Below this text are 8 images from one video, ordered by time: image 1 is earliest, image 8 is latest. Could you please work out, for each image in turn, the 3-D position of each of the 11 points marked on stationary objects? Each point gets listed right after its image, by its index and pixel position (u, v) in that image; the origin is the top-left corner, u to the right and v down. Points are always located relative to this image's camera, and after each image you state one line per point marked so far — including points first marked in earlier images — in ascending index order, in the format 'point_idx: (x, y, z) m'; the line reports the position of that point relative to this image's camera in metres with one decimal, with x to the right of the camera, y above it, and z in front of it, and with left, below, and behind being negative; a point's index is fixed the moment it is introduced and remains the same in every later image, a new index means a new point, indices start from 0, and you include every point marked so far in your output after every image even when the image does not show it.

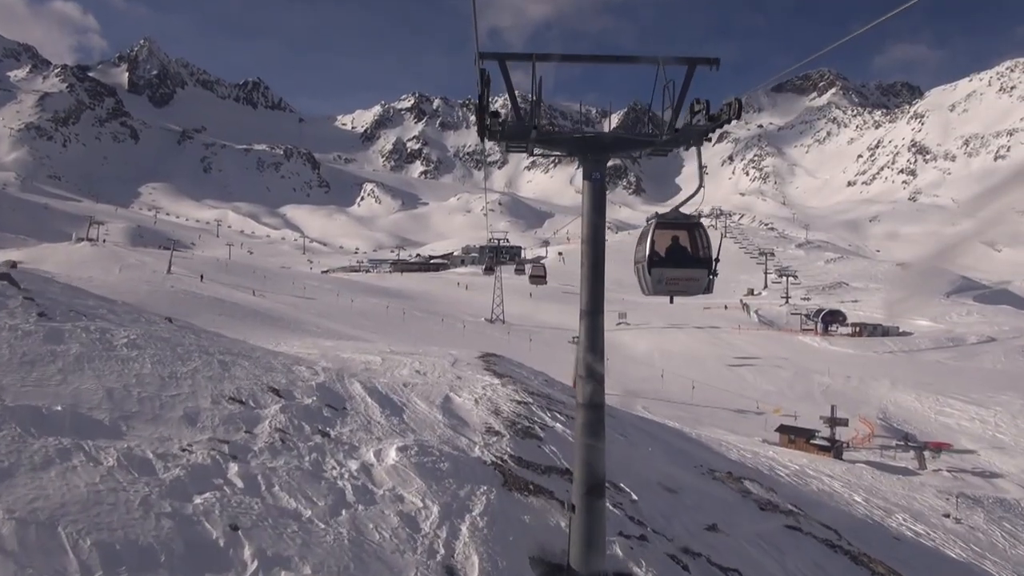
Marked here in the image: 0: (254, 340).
0: (-6.9, -1.5, +18.9) m
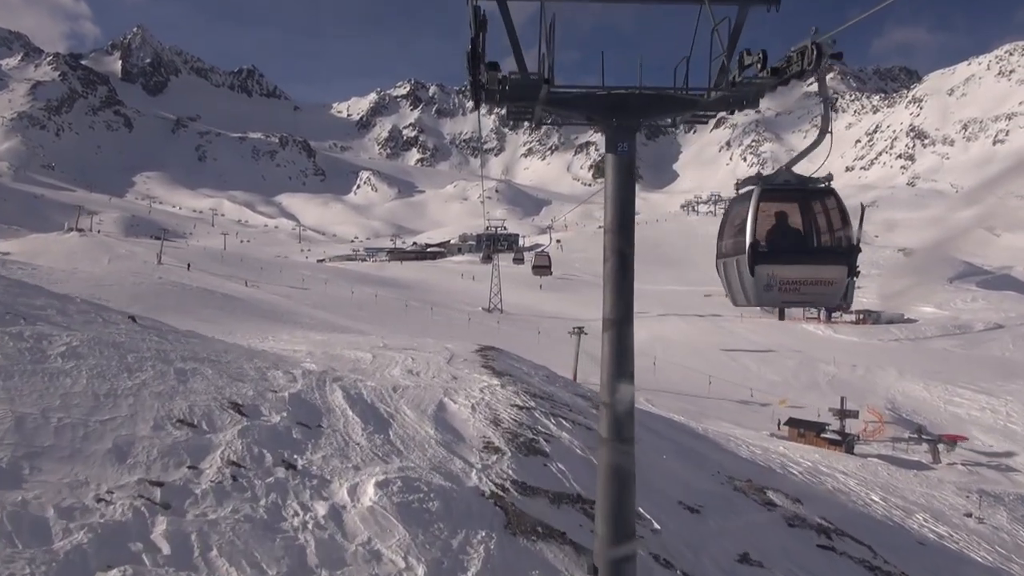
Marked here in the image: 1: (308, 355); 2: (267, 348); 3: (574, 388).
0: (-6.9, -1.3, +18.0) m
1: (-3.4, -1.2, +12.0) m
2: (-5.1, -1.2, +14.2) m
3: (+1.4, -2.3, +15.8) m
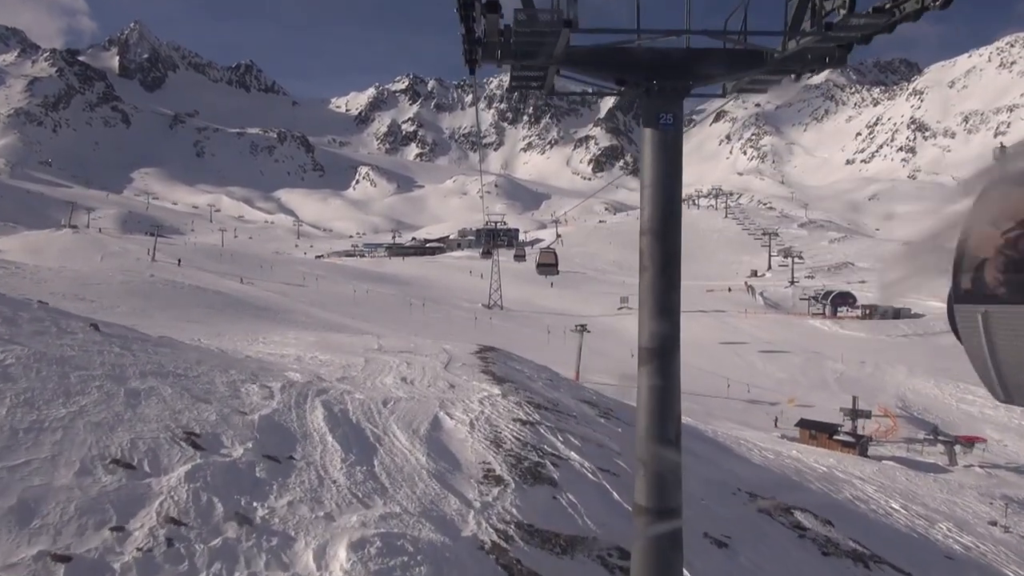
0: (-6.9, -1.3, +17.1) m
1: (-3.4, -1.3, +11.1) m
2: (-5.1, -1.2, +13.4) m
3: (+1.4, -2.2, +14.9) m
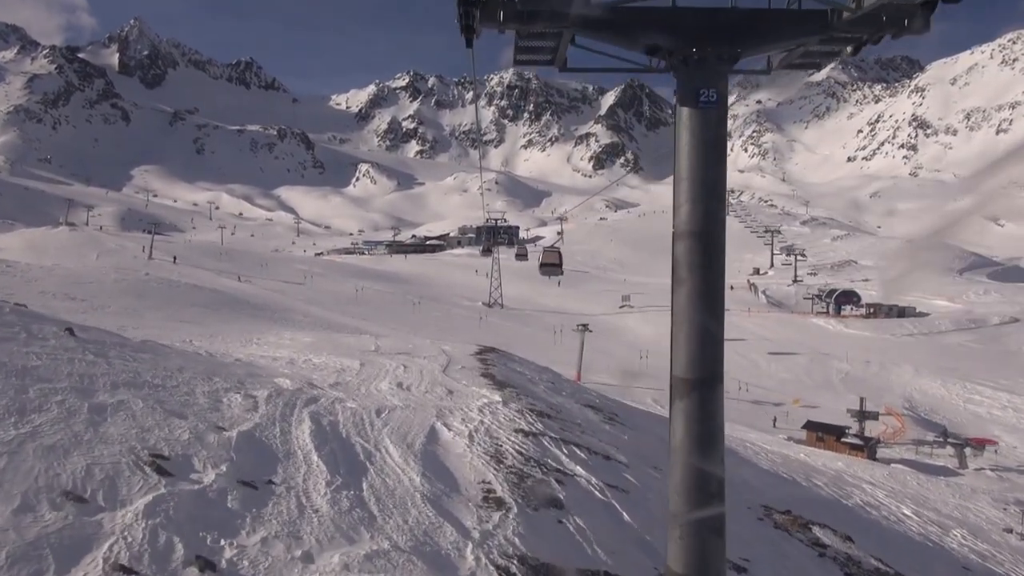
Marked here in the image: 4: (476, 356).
0: (-6.9, -1.2, +16.6) m
1: (-3.4, -1.3, +10.6) m
2: (-5.0, -1.2, +12.9) m
3: (+1.4, -2.2, +14.5) m
4: (-0.8, -1.6, +16.5) m
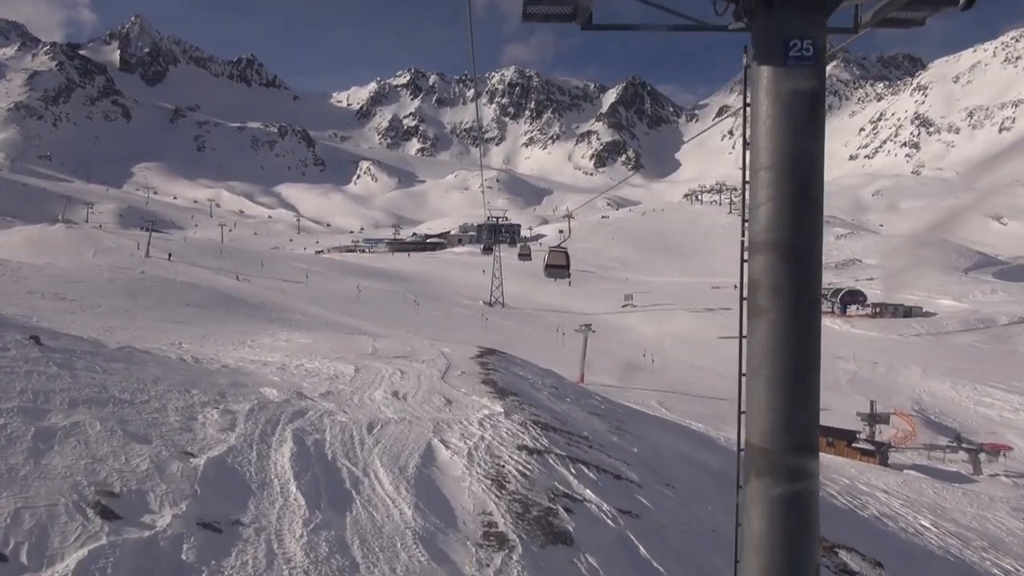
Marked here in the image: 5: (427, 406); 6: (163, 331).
0: (-6.8, -1.3, +16.0) m
1: (-3.3, -1.3, +10.0) m
2: (-5.0, -1.3, +12.3) m
3: (+1.5, -2.3, +13.8) m
4: (-0.8, -1.6, +15.8) m
5: (-1.1, -1.5, +9.5) m
6: (-8.7, -1.1, +17.6) m
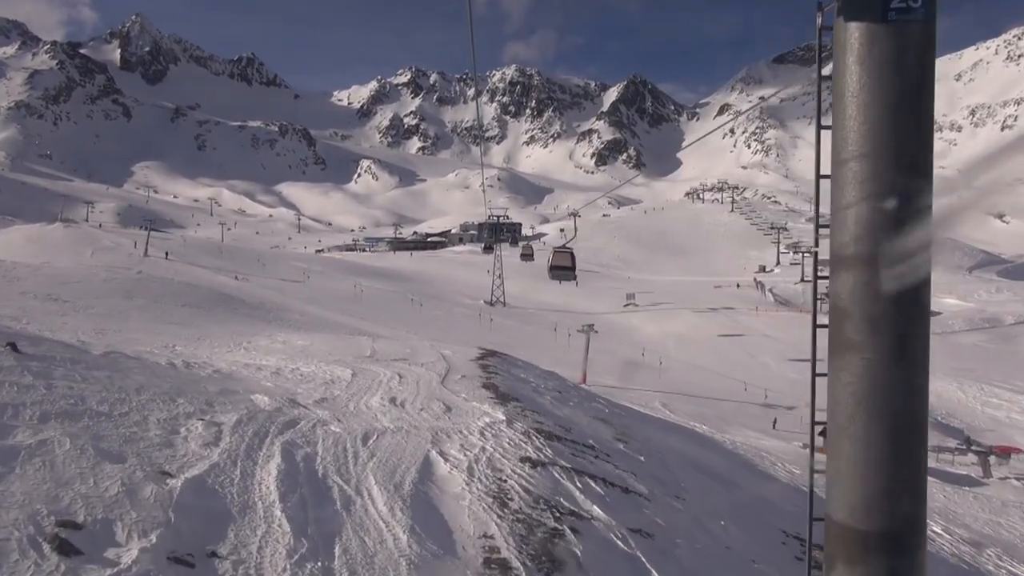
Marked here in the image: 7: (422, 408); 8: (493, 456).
0: (-6.8, -1.3, +15.6) m
1: (-3.3, -1.4, +9.7) m
2: (-5.0, -1.3, +11.9) m
3: (+1.5, -2.3, +13.5) m
4: (-0.7, -1.6, +15.5) m
5: (-1.1, -1.6, +9.2) m
6: (-8.6, -1.1, +17.3) m
7: (-1.2, -1.6, +9.2) m
8: (-0.2, -1.7, +7.3) m
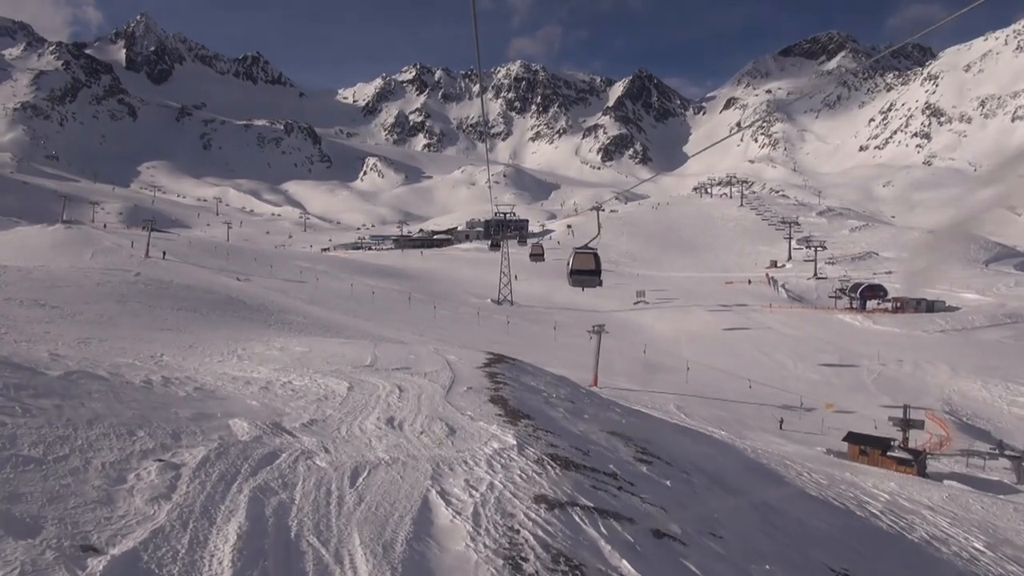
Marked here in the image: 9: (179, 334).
0: (-6.6, -1.4, +14.7) m
1: (-3.2, -1.5, +8.7) m
2: (-4.8, -1.4, +11.0) m
3: (+1.7, -2.4, +12.5) m
4: (-0.5, -1.7, +14.5) m
5: (-1.0, -1.7, +8.2) m
6: (-8.4, -1.2, +16.4) m
7: (-1.0, -1.7, +8.2) m
8: (-0.1, -1.8, +6.3) m
9: (-8.8, -1.2, +18.6) m
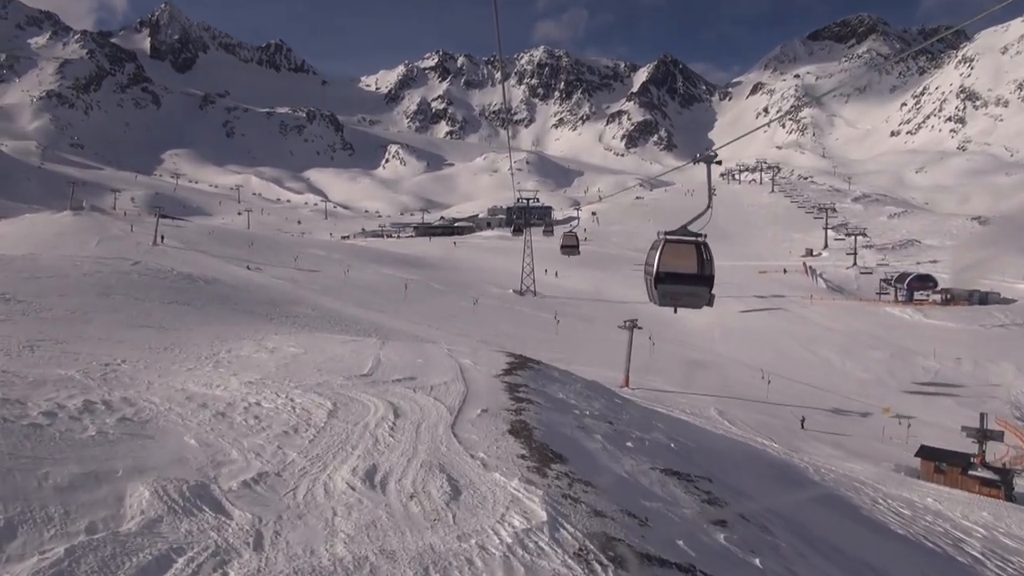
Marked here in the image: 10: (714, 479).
0: (-6.2, -1.3, +12.5) m
1: (-2.9, -1.5, +6.4) m
2: (-4.5, -1.4, +8.7) m
3: (+2.0, -2.3, +10.0) m
4: (-0.1, -1.6, +12.1) m
5: (-0.8, -1.7, +5.8) m
6: (-8.0, -1.1, +14.2) m
7: (-0.8, -1.7, +5.8) m
8: (+0.1, -1.9, +3.9) m
9: (-8.2, -1.0, +16.5) m
10: (+2.8, -2.6, +9.8) m
